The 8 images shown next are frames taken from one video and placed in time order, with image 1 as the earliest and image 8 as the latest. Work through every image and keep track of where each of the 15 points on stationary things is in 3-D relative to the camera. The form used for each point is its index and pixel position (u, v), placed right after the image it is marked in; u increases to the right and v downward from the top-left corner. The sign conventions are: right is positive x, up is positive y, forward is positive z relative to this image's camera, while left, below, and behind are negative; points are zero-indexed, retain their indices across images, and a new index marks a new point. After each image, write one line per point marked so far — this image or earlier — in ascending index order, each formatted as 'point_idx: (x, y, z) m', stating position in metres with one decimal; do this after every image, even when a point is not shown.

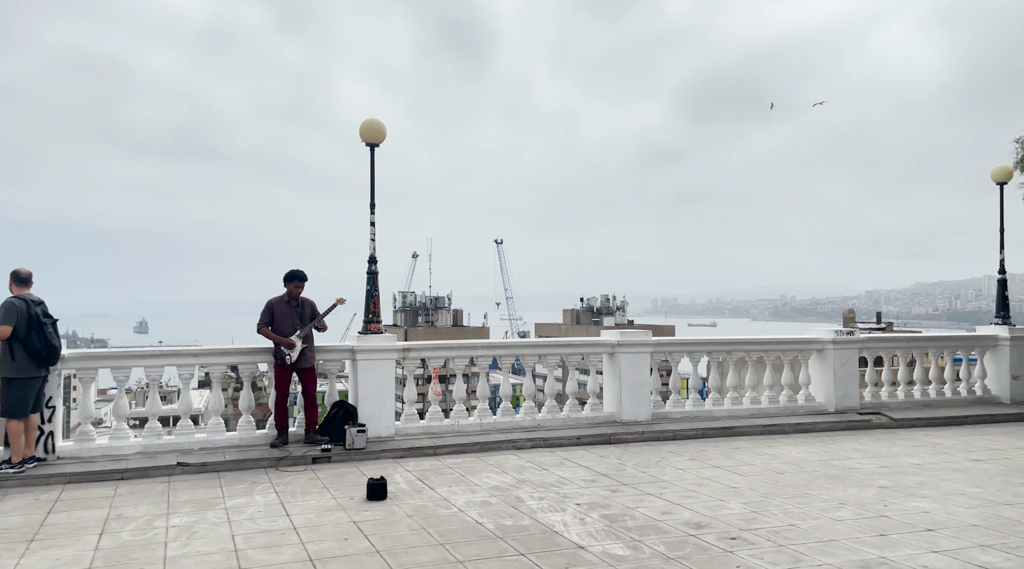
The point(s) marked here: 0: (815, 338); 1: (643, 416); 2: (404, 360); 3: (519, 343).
0: (+4.5, -0.8, +12.9) m
1: (+1.7, -1.8, +11.5) m
2: (-1.3, -0.9, +10.6) m
3: (+0.1, -0.7, +11.1) m
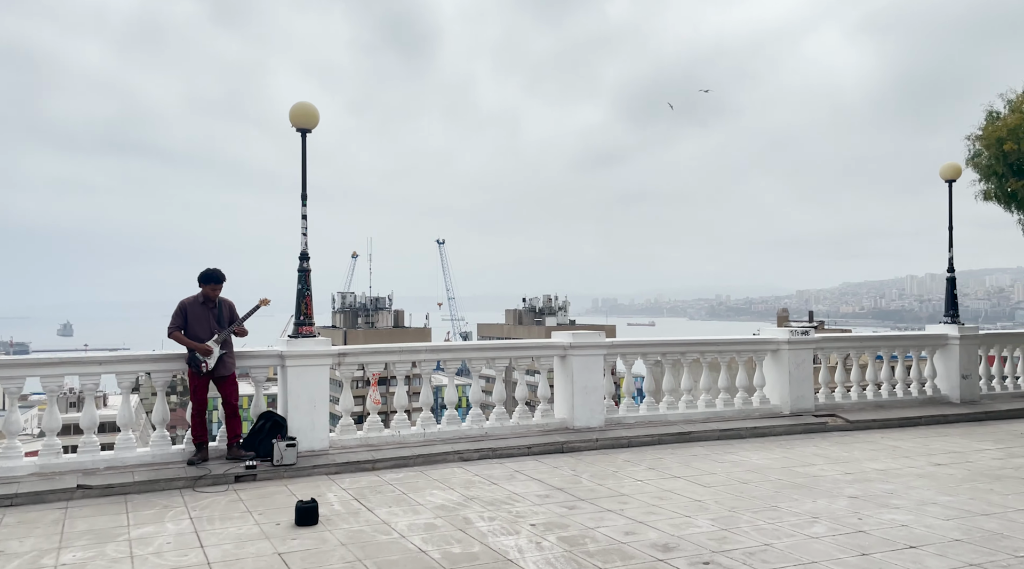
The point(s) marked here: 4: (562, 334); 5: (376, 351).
0: (+3.7, -0.8, +12.5) m
1: (+1.0, -1.7, +10.9) m
2: (-2.0, -0.9, +9.8) m
3: (-0.6, -0.7, +10.3) m
4: (+0.6, -0.6, +11.0) m
5: (-1.6, -0.8, +10.0) m
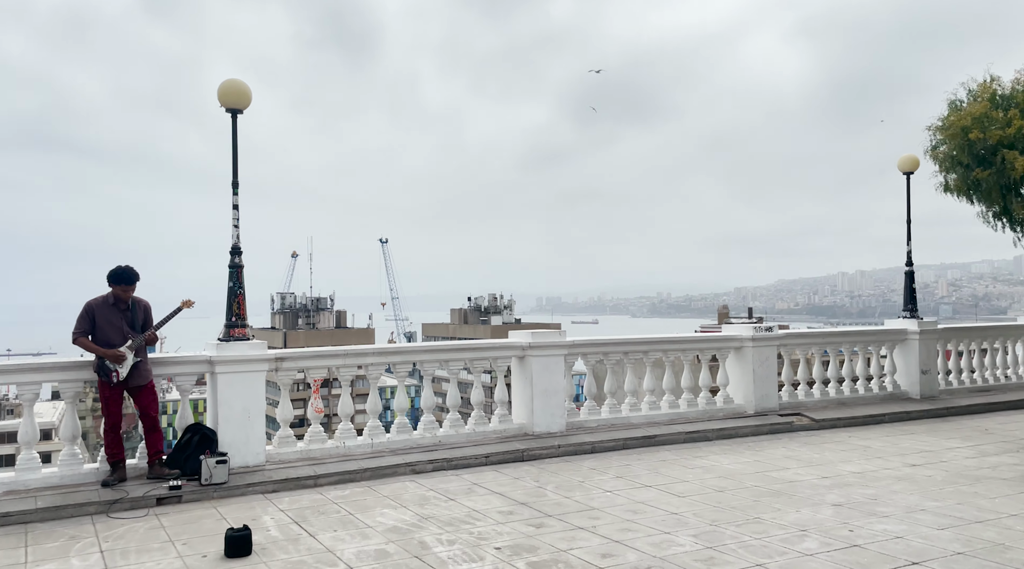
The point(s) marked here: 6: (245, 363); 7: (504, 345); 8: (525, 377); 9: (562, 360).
0: (+3.1, -0.7, +12.0) m
1: (+0.5, -1.7, +10.2) m
2: (-2.4, -0.9, +9.0) m
3: (-1.1, -0.7, +9.6) m
4: (+0.1, -0.6, +10.3) m
5: (-2.1, -0.7, +9.1) m
6: (-2.6, -0.8, +8.6) m
7: (-0.1, -0.7, +10.1) m
8: (+0.1, -1.1, +10.2) m
9: (+0.6, -0.9, +10.3) m
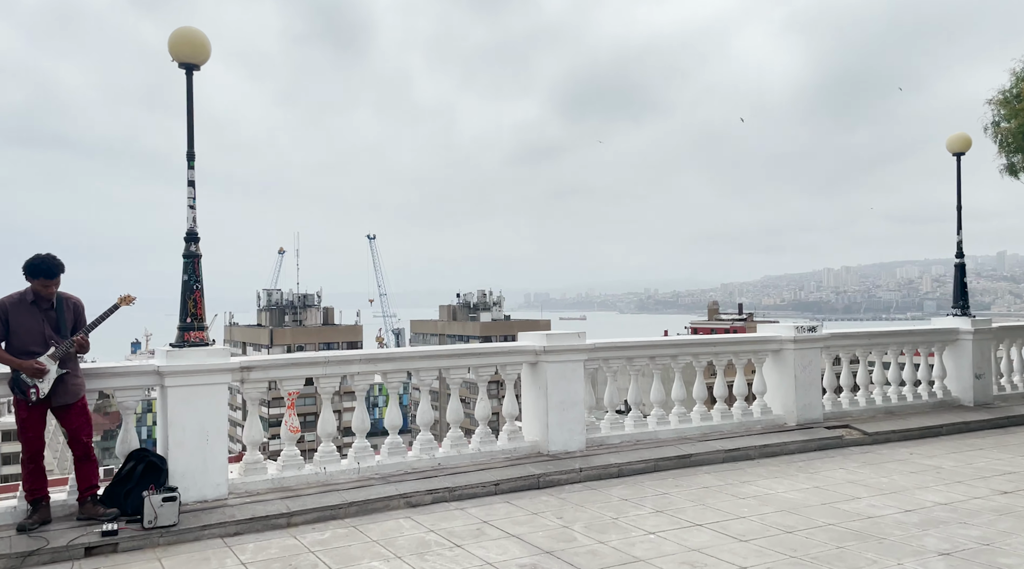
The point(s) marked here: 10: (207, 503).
0: (+3.1, -0.6, +10.5) m
1: (+0.6, -1.6, +8.7) m
2: (-2.3, -0.8, +7.4) m
3: (-0.9, -0.6, +8.0) m
4: (+0.2, -0.5, +8.8) m
5: (-1.9, -0.7, +7.6) m
6: (-2.5, -0.7, +7.0) m
7: (0.0, -0.6, +8.5) m
8: (+0.3, -1.0, +8.7) m
9: (+0.7, -0.8, +8.7) m
10: (-2.5, -1.8, +7.0) m
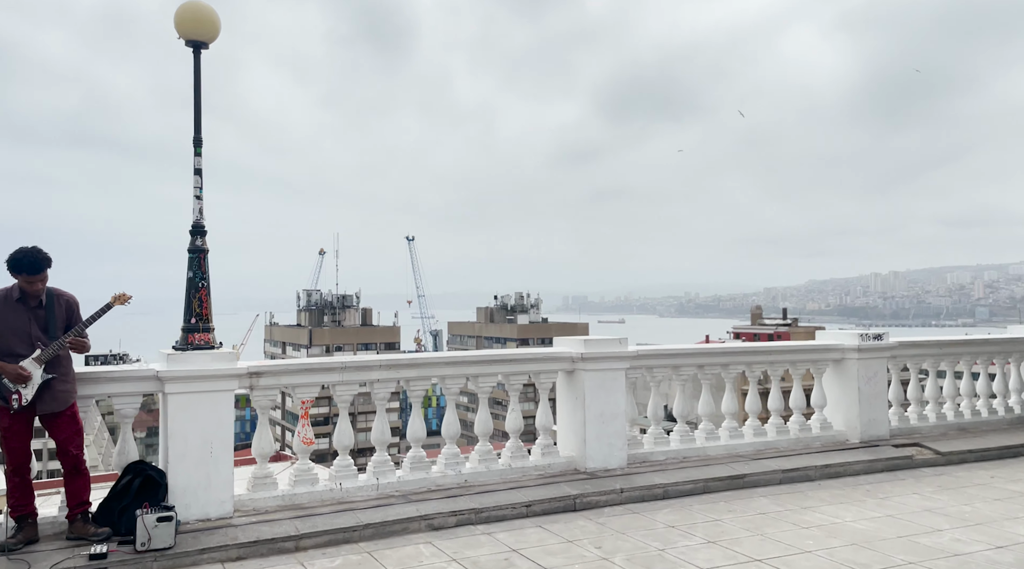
0: (+3.5, -0.7, +9.6) m
1: (+0.9, -1.6, +7.9) m
2: (-2.0, -0.8, +6.8) m
3: (-0.6, -0.6, +7.3) m
4: (+0.5, -0.5, +8.0) m
5: (-1.6, -0.7, +6.9) m
6: (-2.3, -0.7, +6.4) m
7: (+0.3, -0.7, +7.8) m
8: (+0.6, -1.0, +7.9) m
9: (+1.0, -0.8, +7.9) m
10: (-2.2, -1.7, +6.4) m
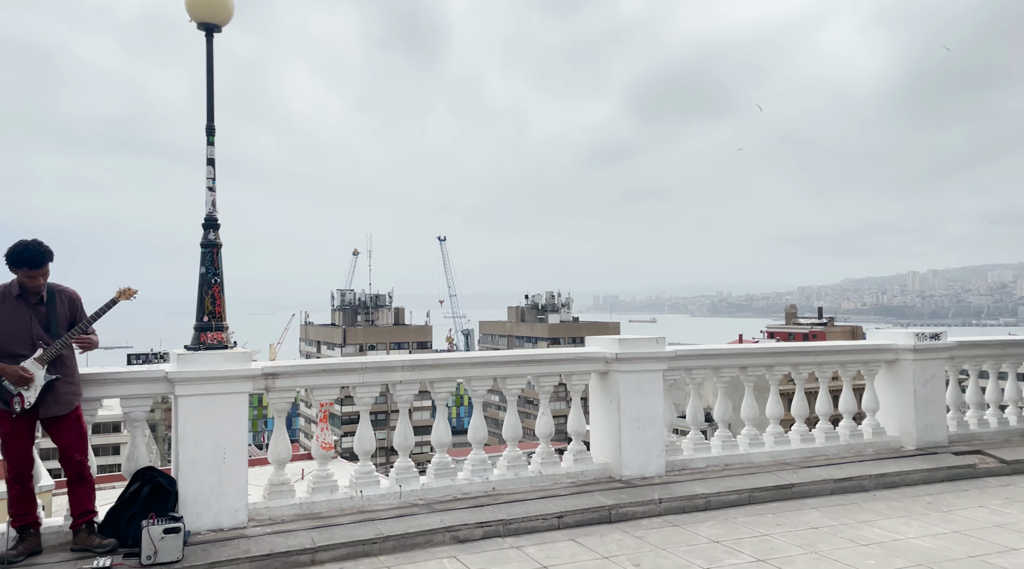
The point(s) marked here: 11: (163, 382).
0: (+3.9, -0.6, +9.0) m
1: (+1.2, -1.6, +7.4) m
2: (-1.8, -0.8, +6.4) m
3: (-0.4, -0.6, +6.9) m
4: (+0.8, -0.5, +7.5) m
5: (-1.4, -0.6, +6.5) m
6: (-2.0, -0.7, +6.0) m
7: (+0.6, -0.6, +7.3) m
8: (+0.8, -1.0, +7.4) m
9: (+1.3, -0.8, +7.5) m
10: (-2.0, -1.7, +6.0) m
11: (-2.4, -0.7, +6.1) m
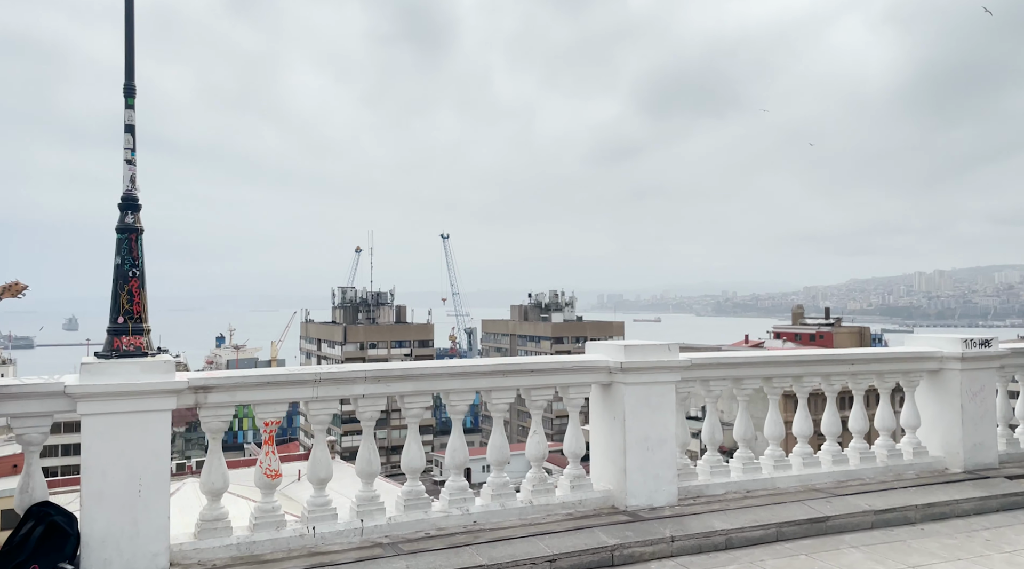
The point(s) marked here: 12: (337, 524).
0: (+3.8, -0.6, +7.9) m
1: (+1.1, -1.6, +6.3) m
2: (-1.9, -0.8, +5.3) m
3: (-0.5, -0.6, +5.8) m
4: (+0.7, -0.5, +6.4) m
5: (-1.5, -0.6, +5.4) m
6: (-2.2, -0.6, +4.9) m
7: (+0.5, -0.6, +6.2) m
8: (+0.7, -1.0, +6.3) m
9: (+1.2, -0.8, +6.3) m
10: (-2.1, -1.7, +4.9) m
11: (-2.6, -0.6, +5.0) m
12: (-1.1, -1.5, +5.6) m
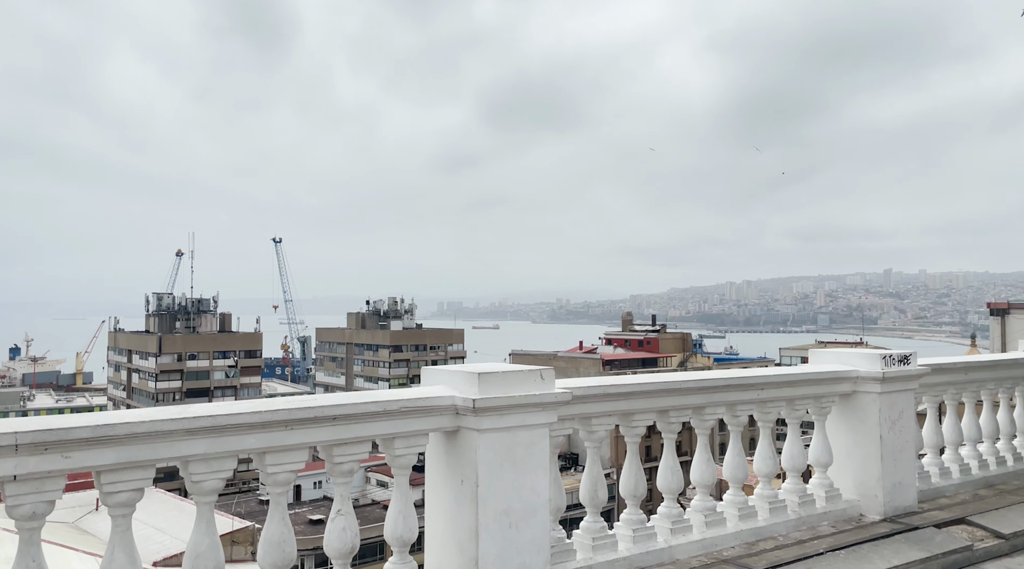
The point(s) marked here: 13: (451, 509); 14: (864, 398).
0: (+2.4, -0.6, +6.4) m
1: (+0.1, -1.6, +4.3) m
2: (-2.7, -0.7, +2.7) m
3: (-1.4, -0.6, +3.5) m
4: (-0.3, -0.5, +4.4) m
5: (-2.3, -0.6, +3.0) m
6: (-2.9, -0.6, +2.4) m
7: (-0.5, -0.6, +4.1) m
8: (-0.3, -1.0, +4.3) m
9: (+0.2, -0.8, +4.4) m
10: (-2.8, -1.6, +2.3) m
11: (-3.3, -0.6, +2.4) m
12: (-2.0, -1.5, +3.2) m
13: (-0.3, -1.1, +4.3) m
14: (+2.6, -0.8, +6.4) m
